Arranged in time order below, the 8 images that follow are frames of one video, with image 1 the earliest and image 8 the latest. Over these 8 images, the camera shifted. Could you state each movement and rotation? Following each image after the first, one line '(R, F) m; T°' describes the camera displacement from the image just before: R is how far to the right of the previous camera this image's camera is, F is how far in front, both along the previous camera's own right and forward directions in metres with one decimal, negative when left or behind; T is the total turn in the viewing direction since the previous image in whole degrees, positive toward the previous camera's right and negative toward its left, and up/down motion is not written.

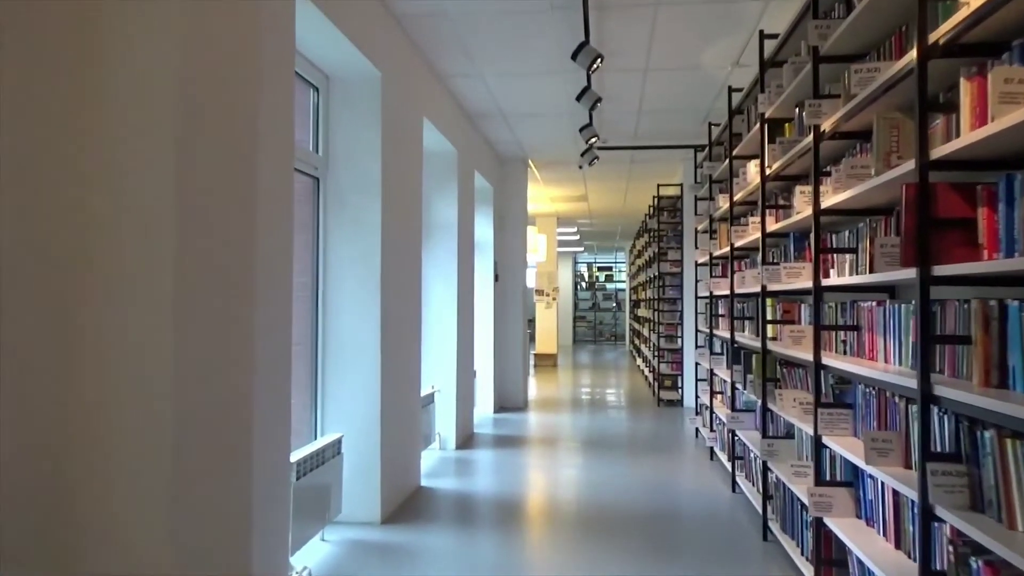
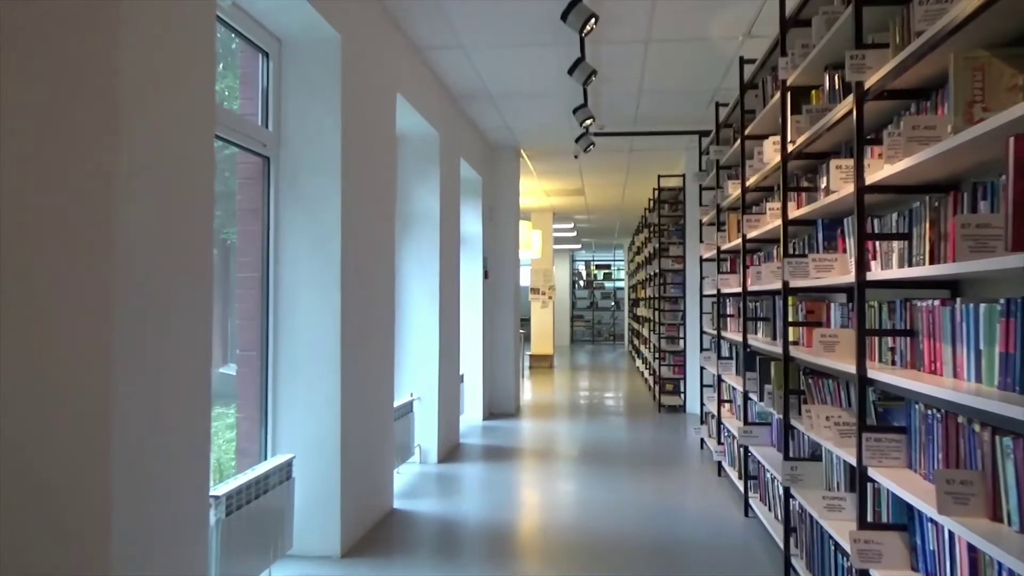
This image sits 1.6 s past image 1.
(+0.1, +0.5) m; 0°
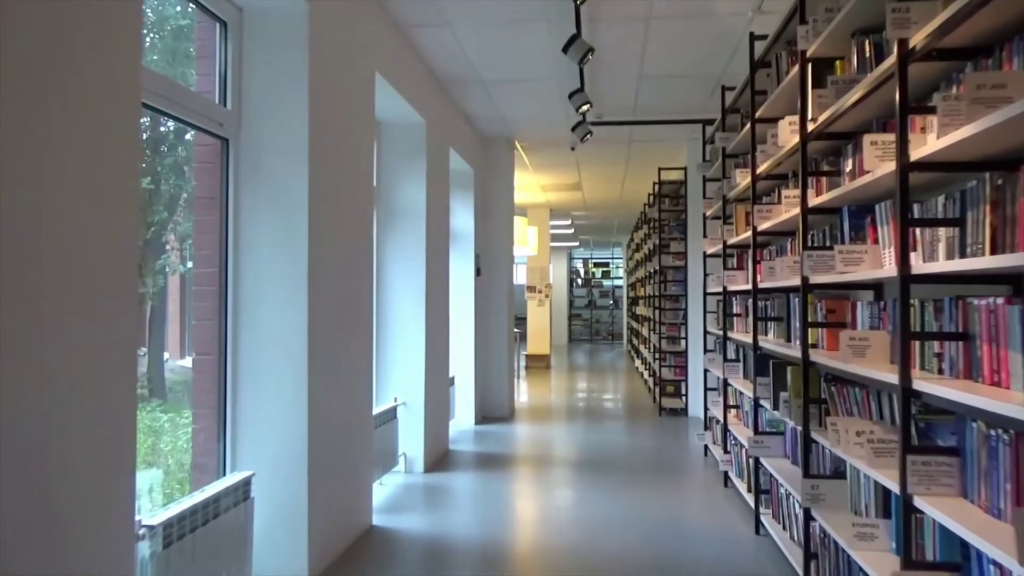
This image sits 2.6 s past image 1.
(+0.1, +0.4) m; 0°
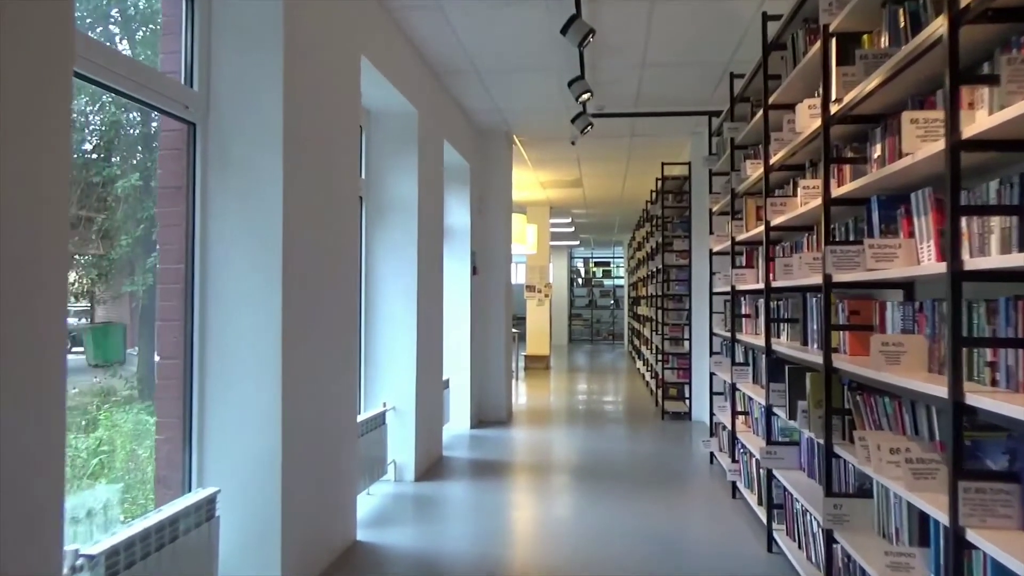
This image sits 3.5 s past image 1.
(0.0, +0.3) m; 0°
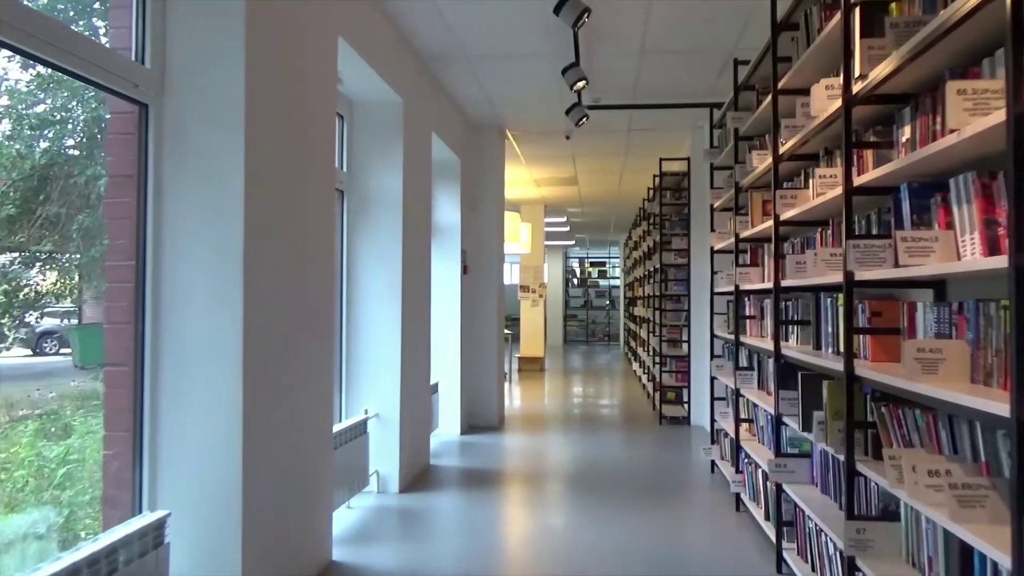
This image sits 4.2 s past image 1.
(0.0, +0.3) m; 0°
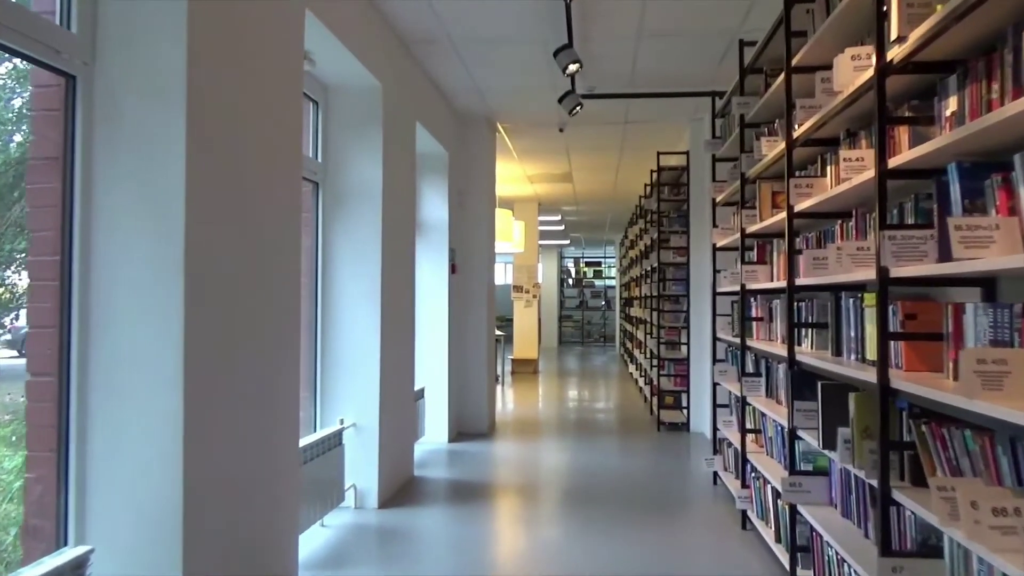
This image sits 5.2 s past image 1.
(0.0, +0.3) m; 0°
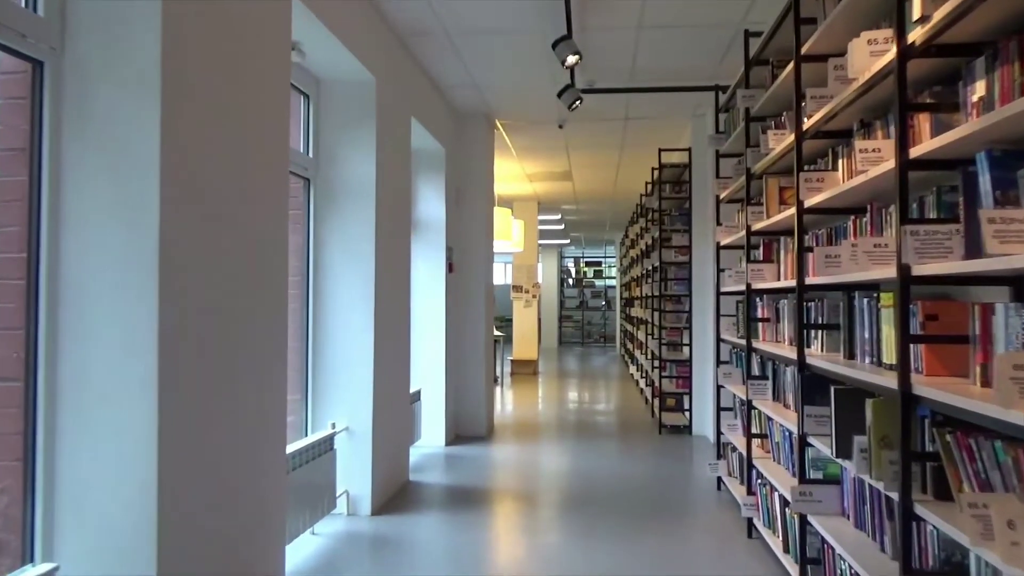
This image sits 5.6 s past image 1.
(0.0, +0.1) m; 0°
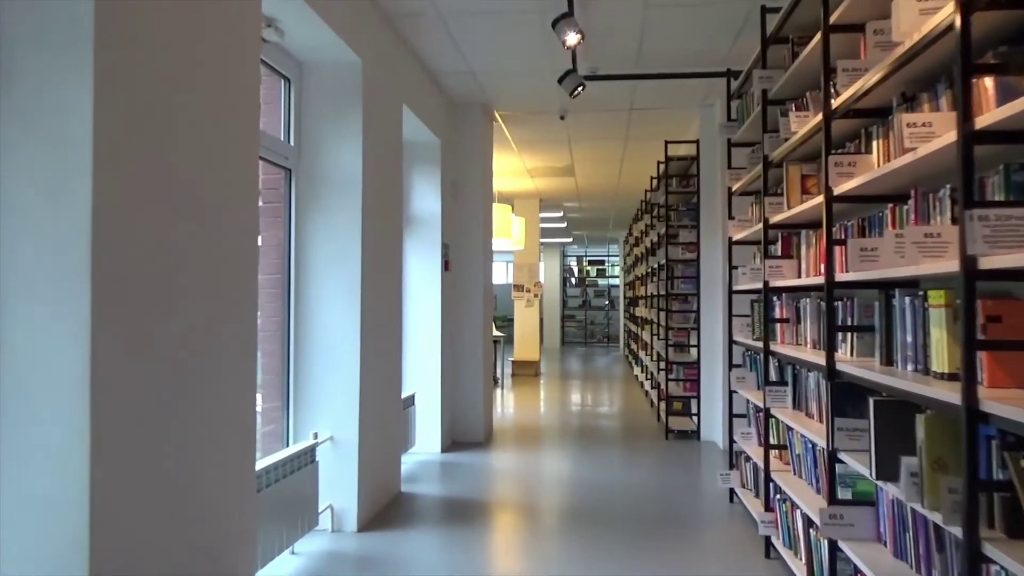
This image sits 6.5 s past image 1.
(0.0, +0.3) m; 0°
